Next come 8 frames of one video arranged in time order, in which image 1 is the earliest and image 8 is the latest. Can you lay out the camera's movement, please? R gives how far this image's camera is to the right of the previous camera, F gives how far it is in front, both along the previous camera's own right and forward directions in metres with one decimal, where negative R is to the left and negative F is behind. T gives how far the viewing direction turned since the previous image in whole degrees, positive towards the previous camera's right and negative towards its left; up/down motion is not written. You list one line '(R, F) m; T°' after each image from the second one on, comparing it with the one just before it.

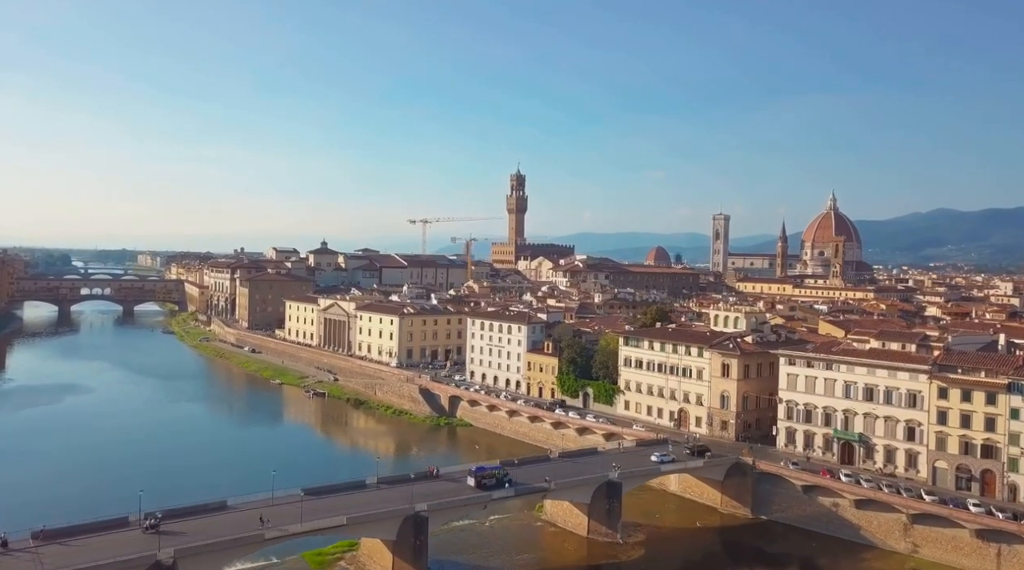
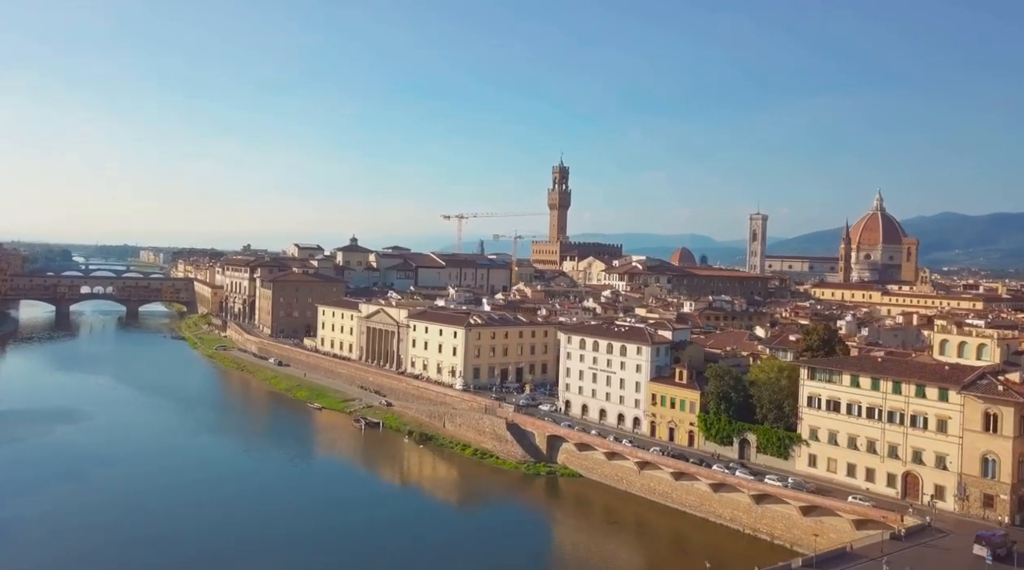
(-4.7, +9.9) m; 0°
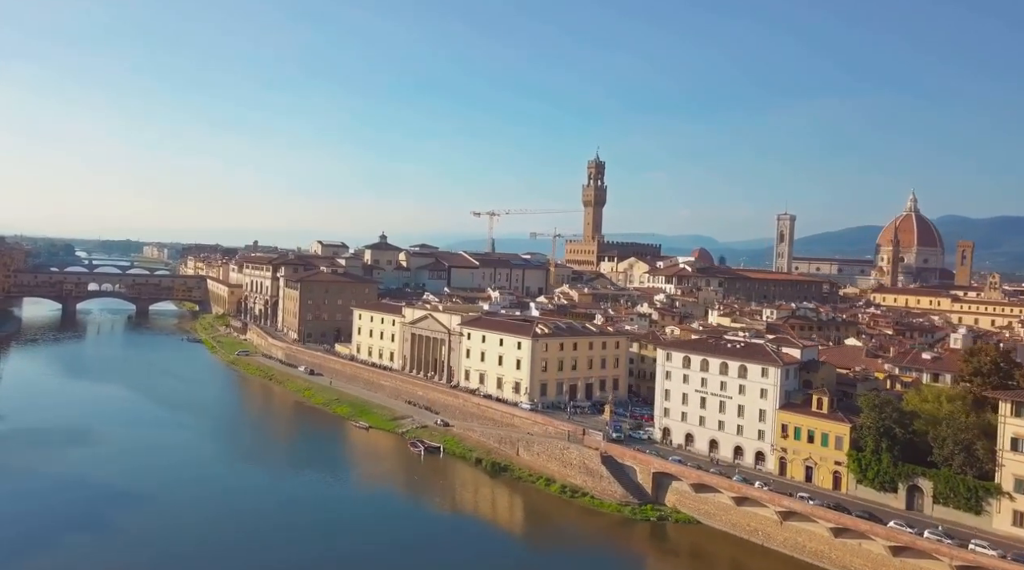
(-3.4, +5.6) m; 0°
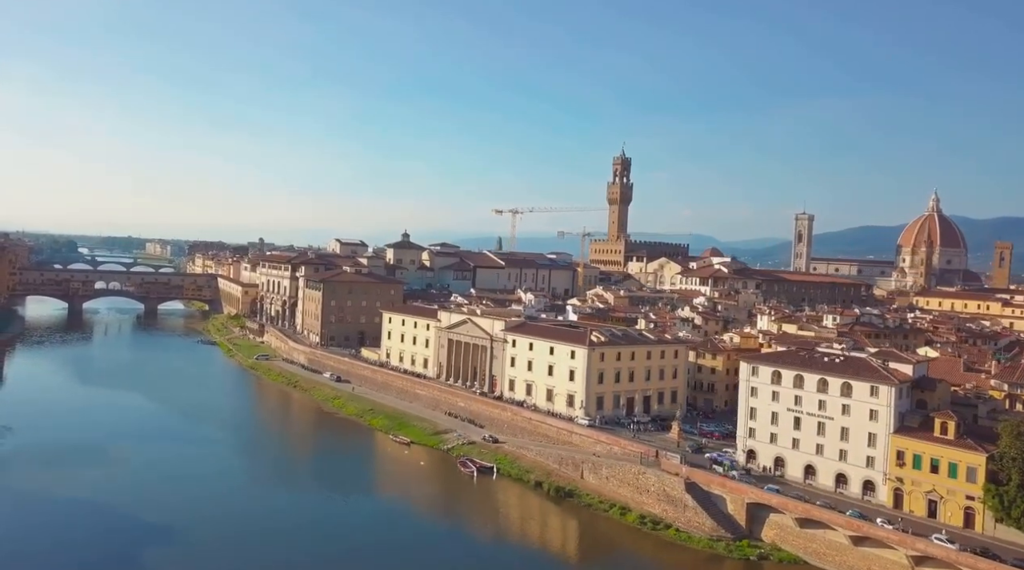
(-2.3, +3.4) m; 0°
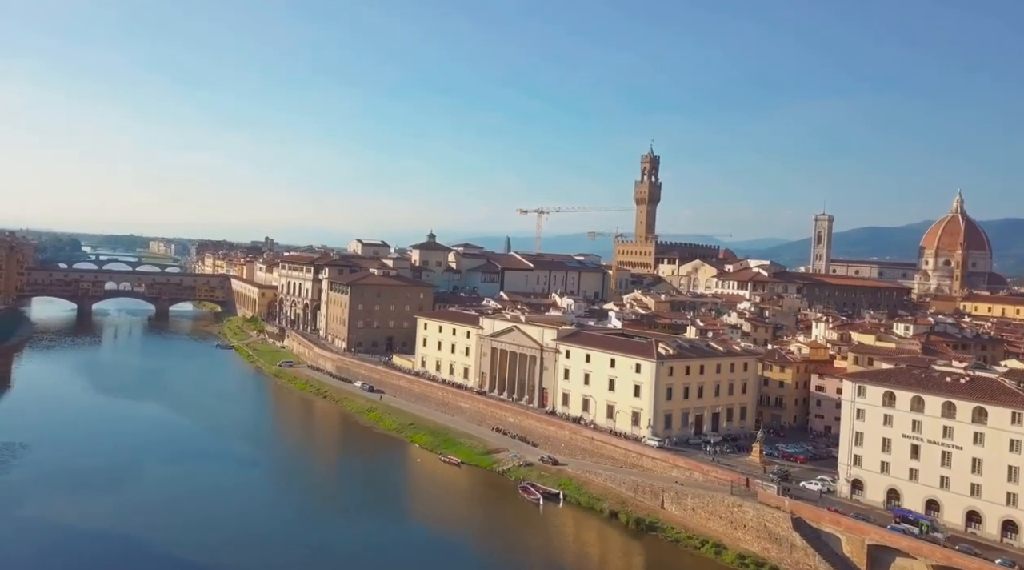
(-2.4, +3.2) m; 0°
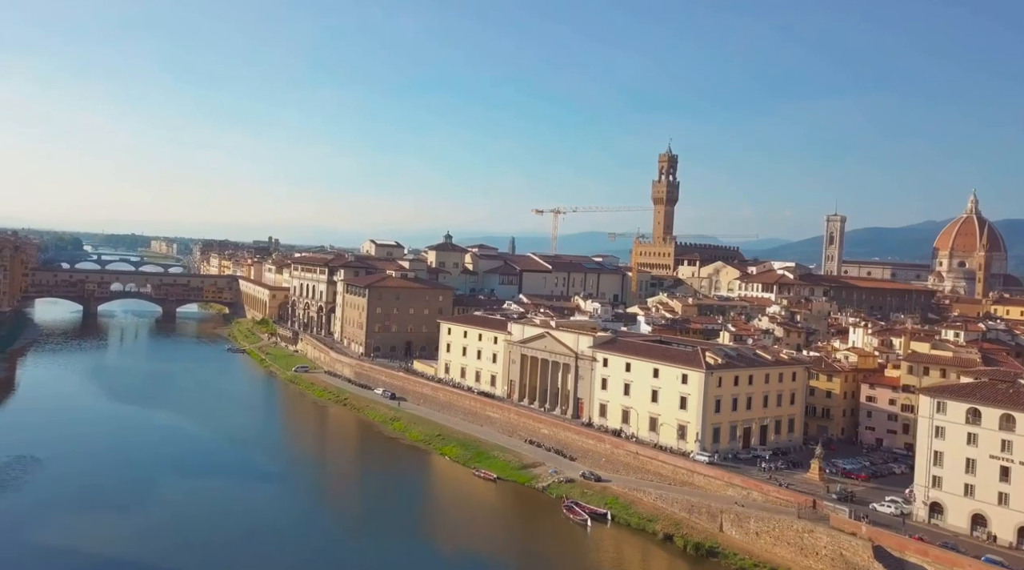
(-1.5, +2.0) m; 0°
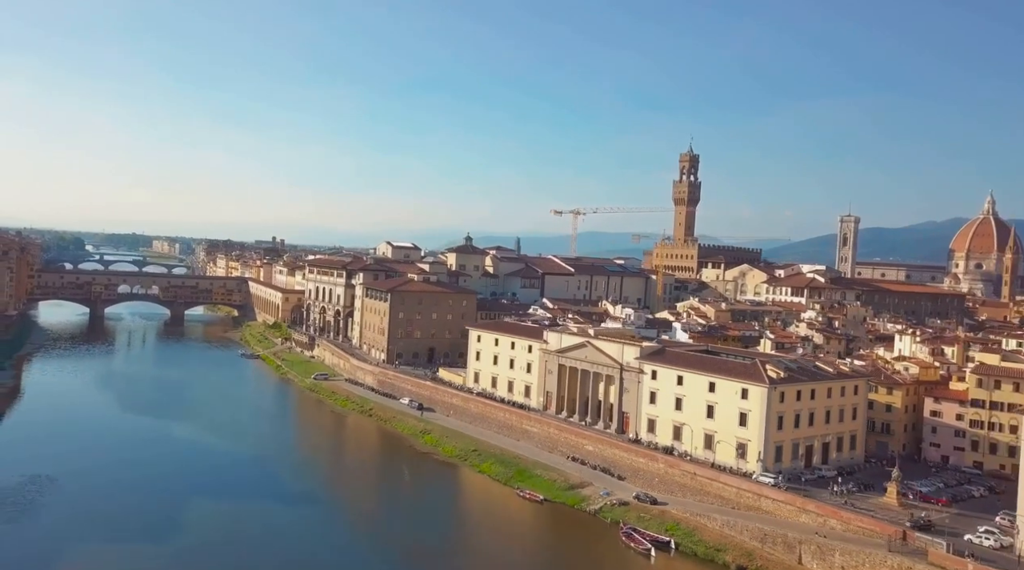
(-1.7, +2.2) m; 0°
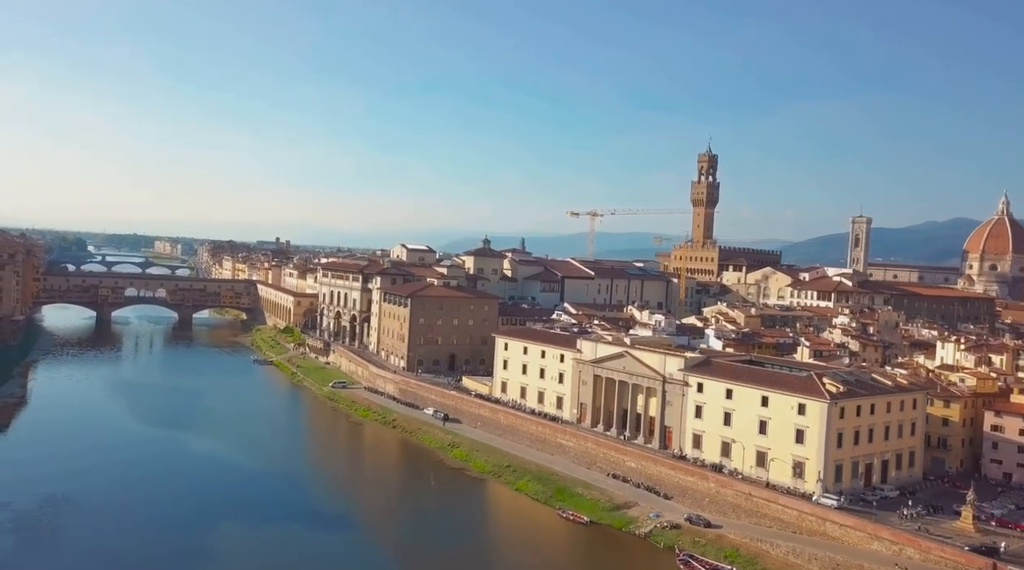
(-1.4, +1.8) m; 0°
